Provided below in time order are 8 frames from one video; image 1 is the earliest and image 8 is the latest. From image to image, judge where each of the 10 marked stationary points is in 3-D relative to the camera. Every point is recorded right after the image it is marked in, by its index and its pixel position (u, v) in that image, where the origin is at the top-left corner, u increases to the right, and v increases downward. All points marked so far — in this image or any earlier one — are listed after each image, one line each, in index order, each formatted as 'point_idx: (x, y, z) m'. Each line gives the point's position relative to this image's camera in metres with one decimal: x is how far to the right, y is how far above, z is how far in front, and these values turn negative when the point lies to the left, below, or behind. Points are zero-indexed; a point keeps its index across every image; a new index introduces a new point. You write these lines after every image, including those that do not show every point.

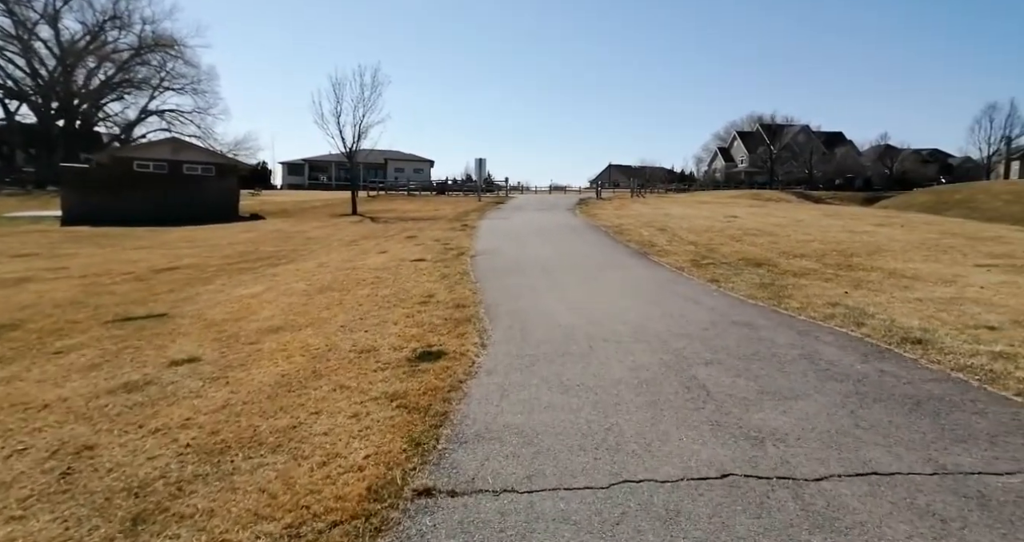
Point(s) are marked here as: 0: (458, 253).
0: (-1.2, +0.4, +14.0) m
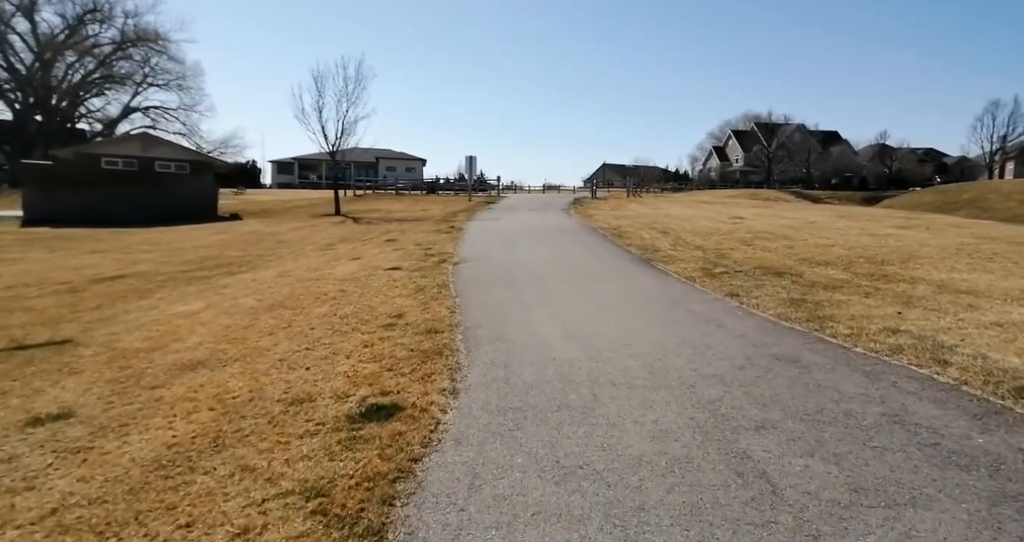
0: (-1.5, +0.2, +12.5) m
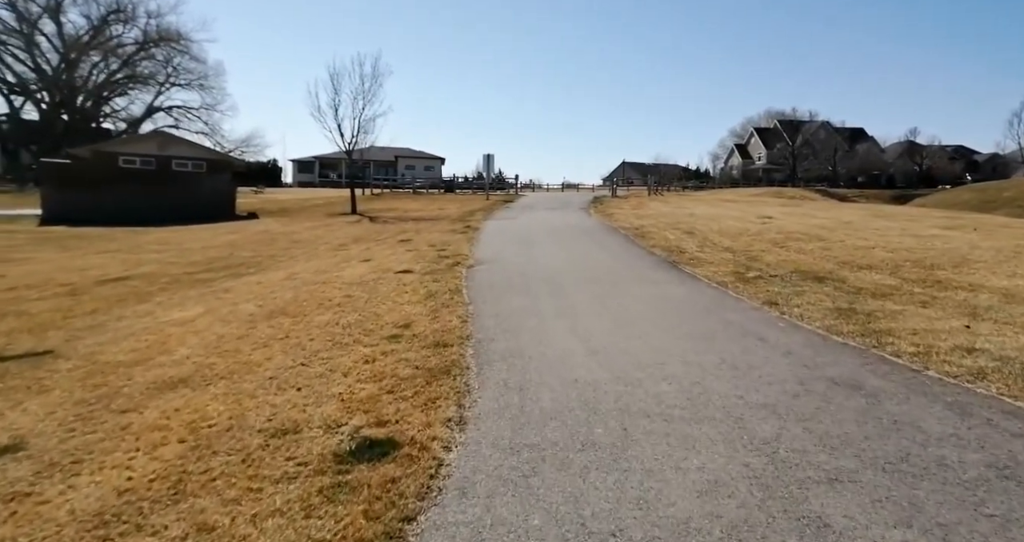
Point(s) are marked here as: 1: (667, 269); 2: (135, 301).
0: (-1.1, +0.1, +11.8) m
1: (+3.0, 0.0, +11.7) m
2: (-6.0, -0.5, +9.6) m
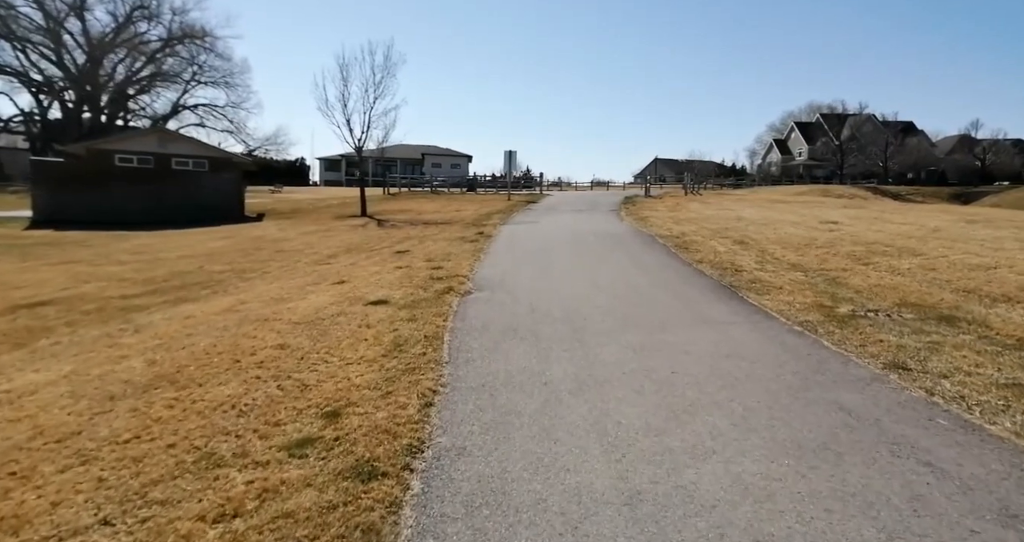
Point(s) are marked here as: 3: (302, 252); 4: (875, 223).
0: (-1.0, -0.3, +9.2) m
1: (+3.1, -0.4, +8.9) m
2: (-6.0, -0.9, +7.2) m
3: (-5.6, +0.5, +16.1) m
4: (+10.4, +1.4, +17.1) m
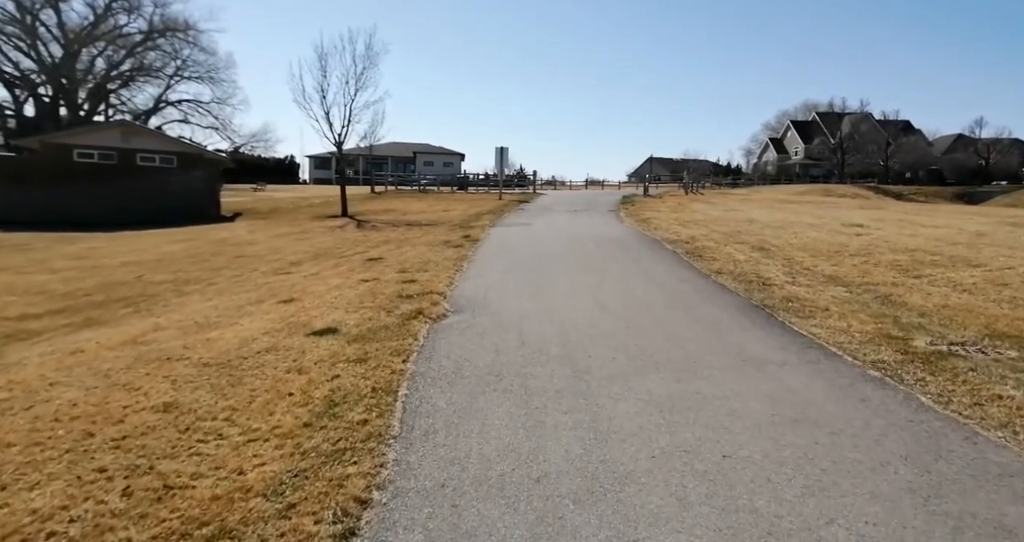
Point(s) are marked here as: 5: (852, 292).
0: (-1.2, -0.5, +7.4) m
1: (+2.9, -0.6, +7.1) m
2: (-6.2, -1.1, +5.3) m
3: (-5.9, +0.3, +14.2) m
4: (+10.1, +1.2, +15.4) m
5: (+5.1, -0.3, +8.9) m
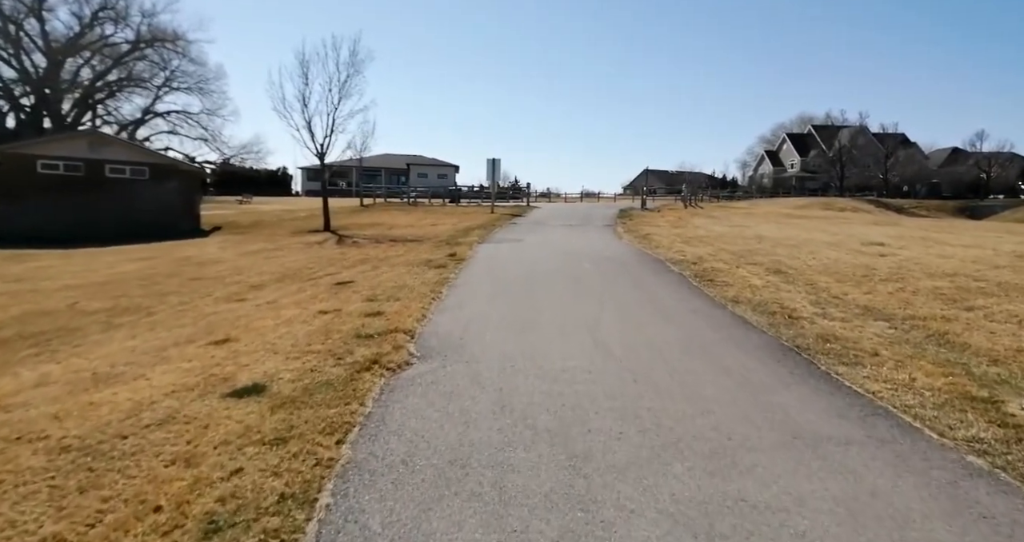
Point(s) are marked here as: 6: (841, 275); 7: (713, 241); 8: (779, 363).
0: (-1.4, -0.9, +5.9) m
1: (+2.7, -1.0, +5.7) m
2: (-6.4, -1.4, +3.8) m
3: (-6.2, -0.2, +12.8) m
4: (+9.8, +0.6, +14.1) m
5: (+4.8, -0.7, +7.5) m
6: (+6.0, 0.0, +10.9) m
7: (+5.5, +0.8, +16.3) m
8: (+2.7, -0.9, +6.1) m
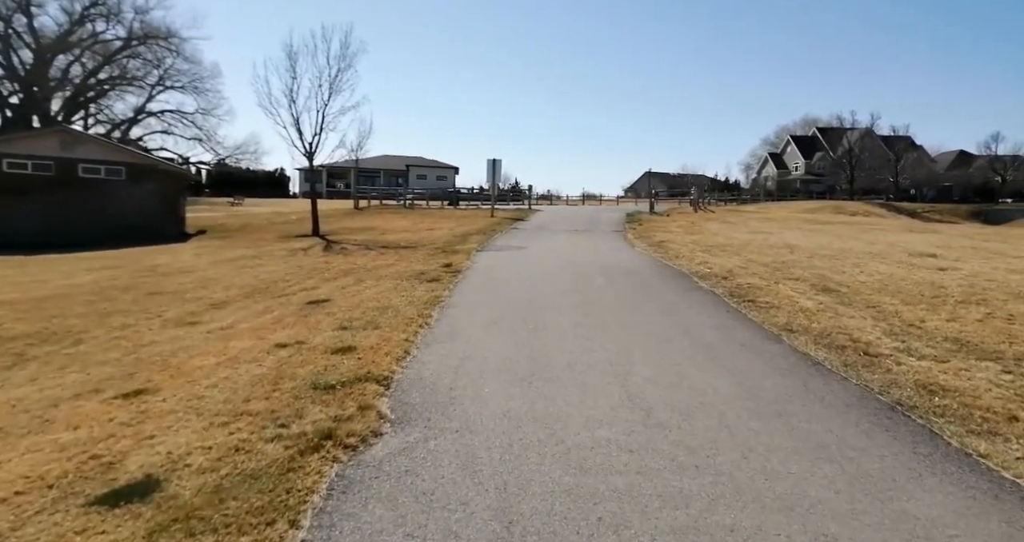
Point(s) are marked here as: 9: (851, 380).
0: (-1.3, -1.1, +4.2) m
1: (+2.8, -1.3, +4.0) m
2: (-6.3, -1.7, +2.1) m
3: (-6.1, -0.5, +11.1) m
4: (+9.9, +0.3, +12.4) m
5: (+4.9, -1.0, +5.8) m
6: (+6.1, -0.3, +9.2) m
7: (+5.6, +0.5, +14.6) m
8: (+2.8, -1.2, +4.4) m
9: (+3.3, -1.0, +5.8) m
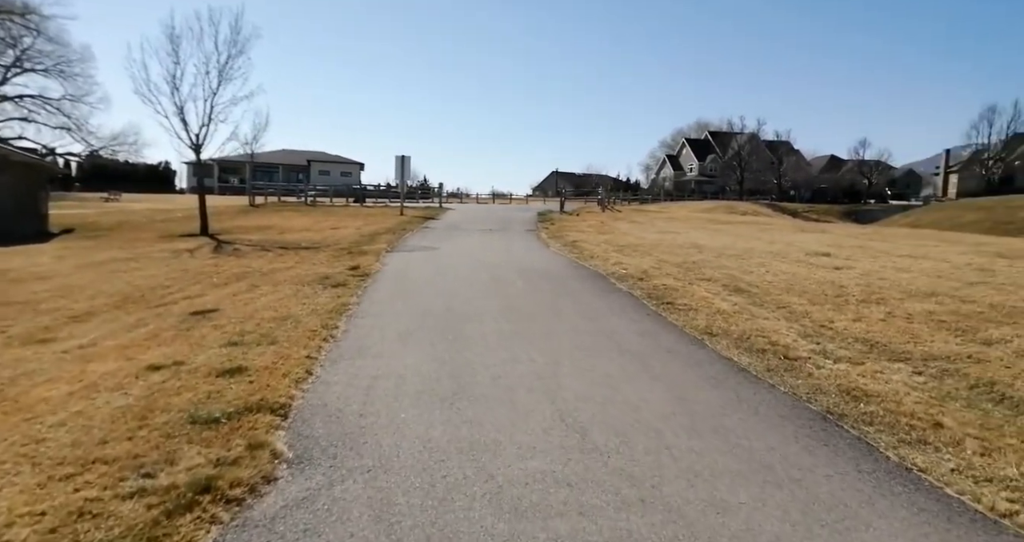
0: (-1.8, -1.2, +3.4) m
1: (+2.3, -1.3, +3.8) m
2: (-6.4, -1.8, +0.6) m
3: (-7.5, -0.6, +9.5) m
4: (+8.1, +0.3, +13.2) m
5: (+4.1, -1.0, +6.0) m
6: (+4.8, -0.4, +9.5) m
7: (+3.4, +0.5, +14.8) m
8: (+2.3, -1.3, +4.3) m
9: (+2.5, -1.1, +5.7) m
